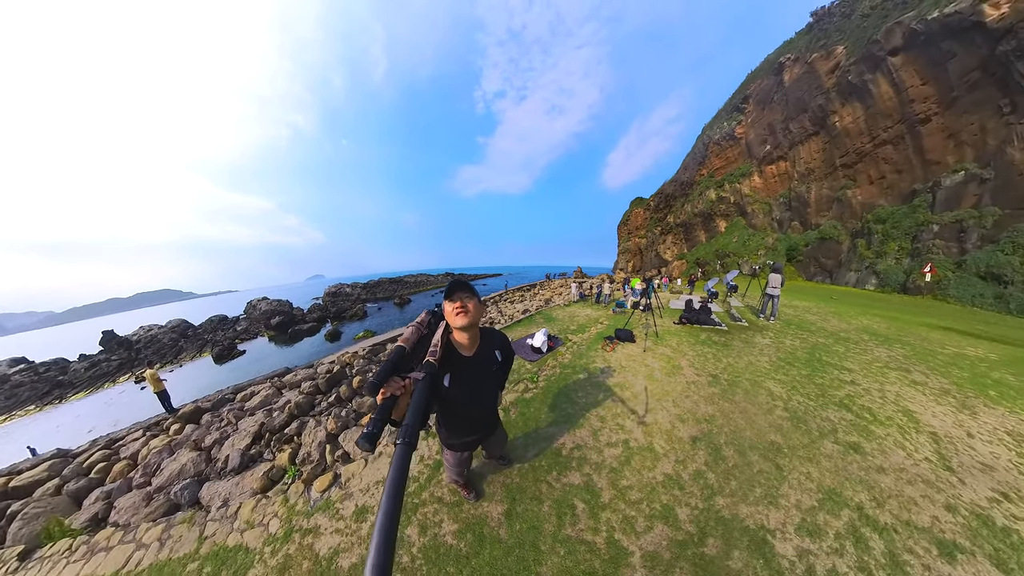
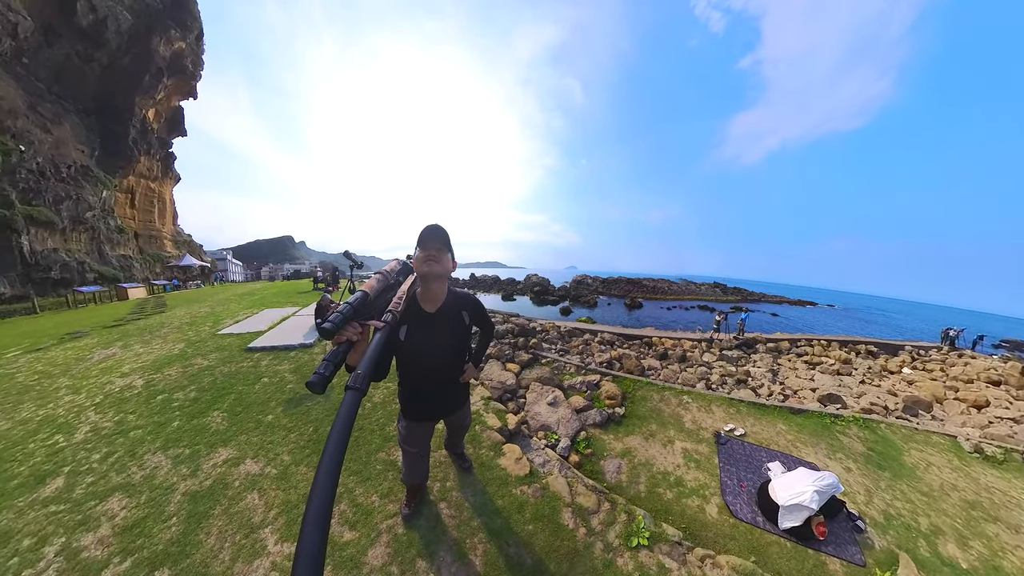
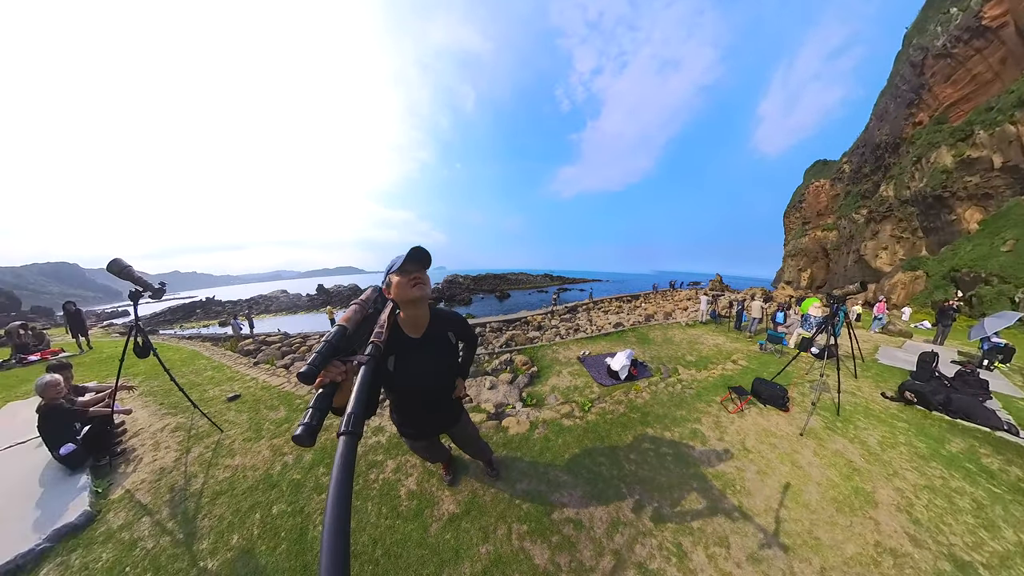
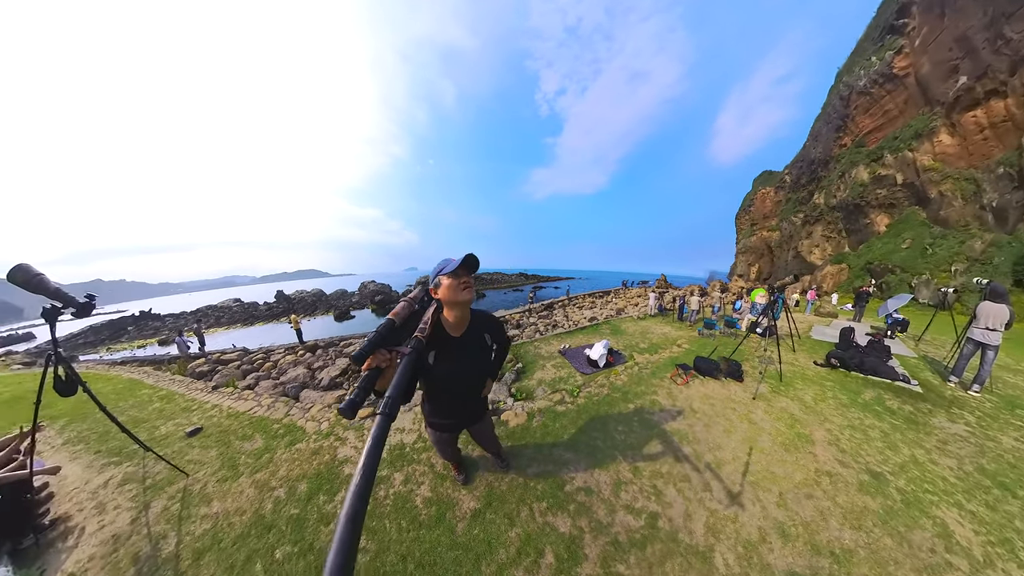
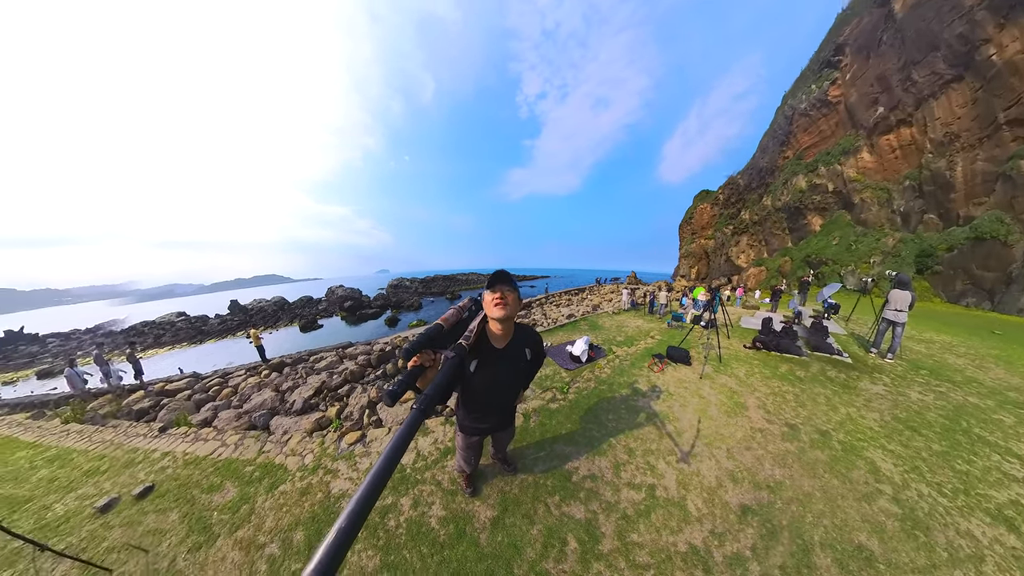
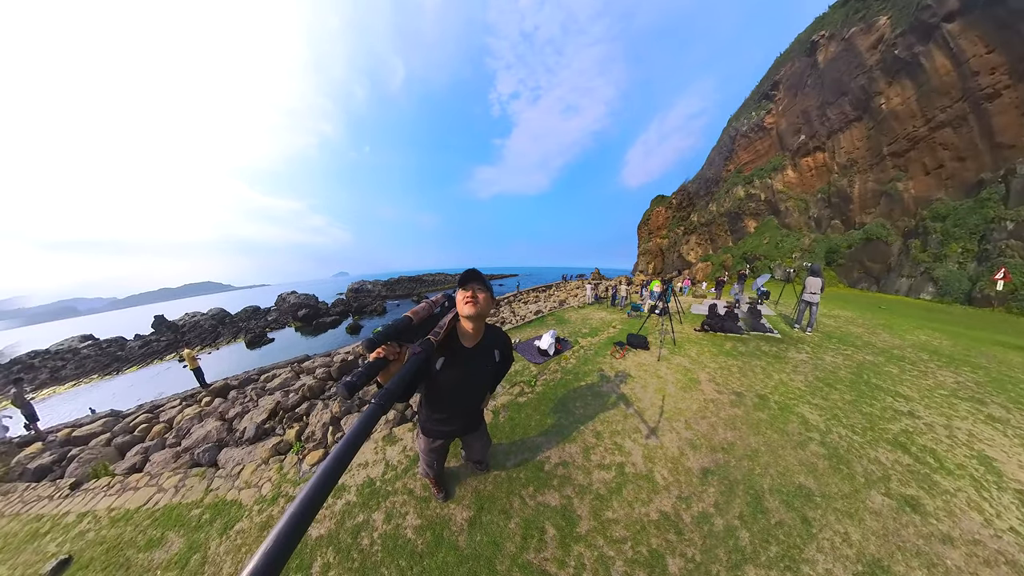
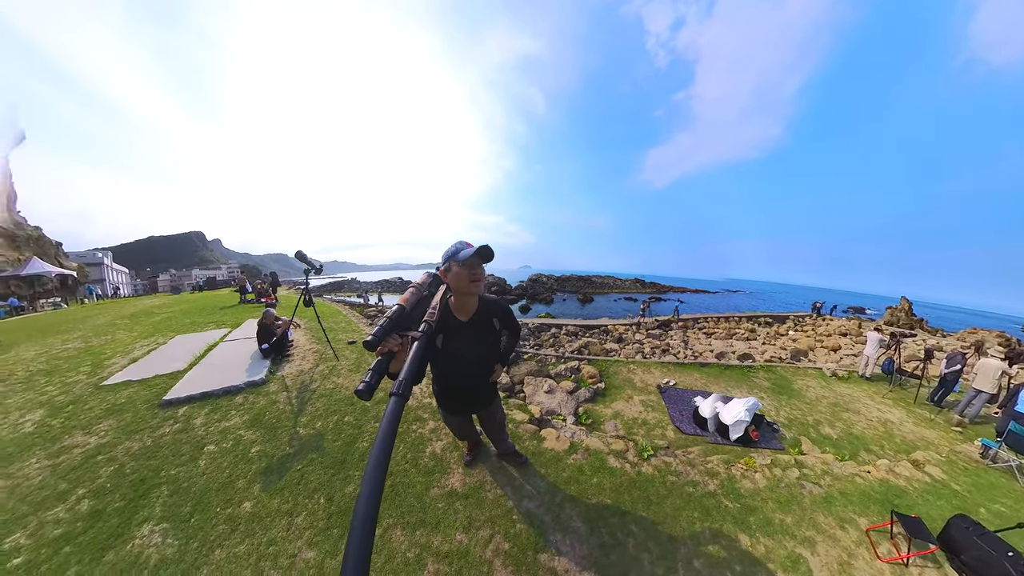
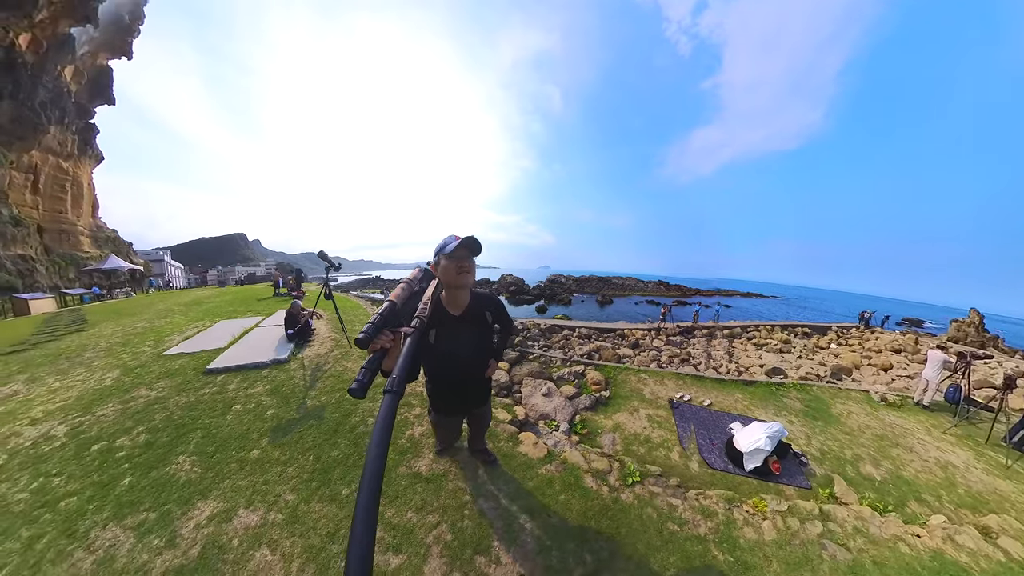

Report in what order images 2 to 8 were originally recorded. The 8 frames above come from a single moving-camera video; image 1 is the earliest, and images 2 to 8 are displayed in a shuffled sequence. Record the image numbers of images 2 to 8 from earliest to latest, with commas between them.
6, 5, 4, 3, 7, 8, 2
